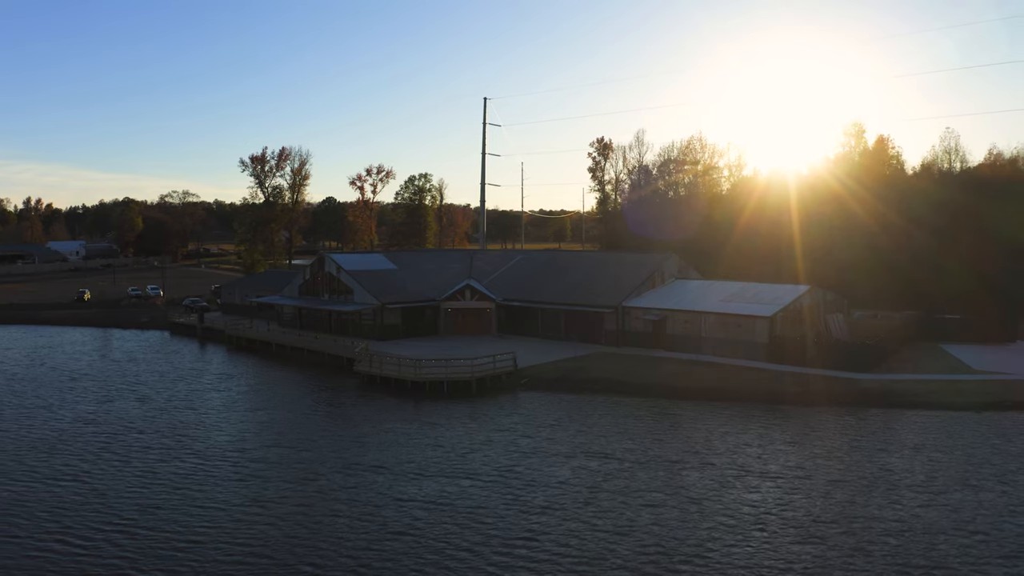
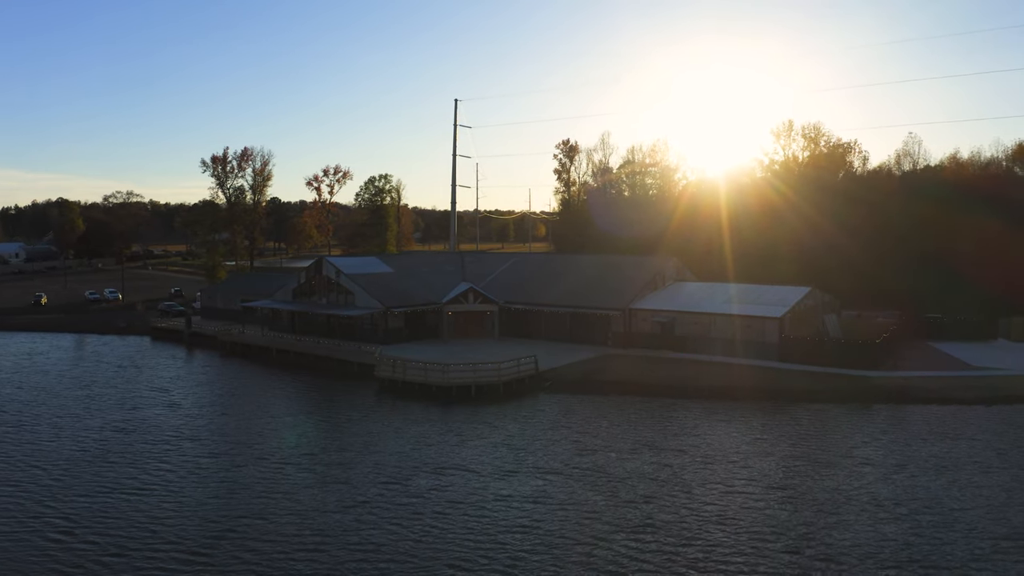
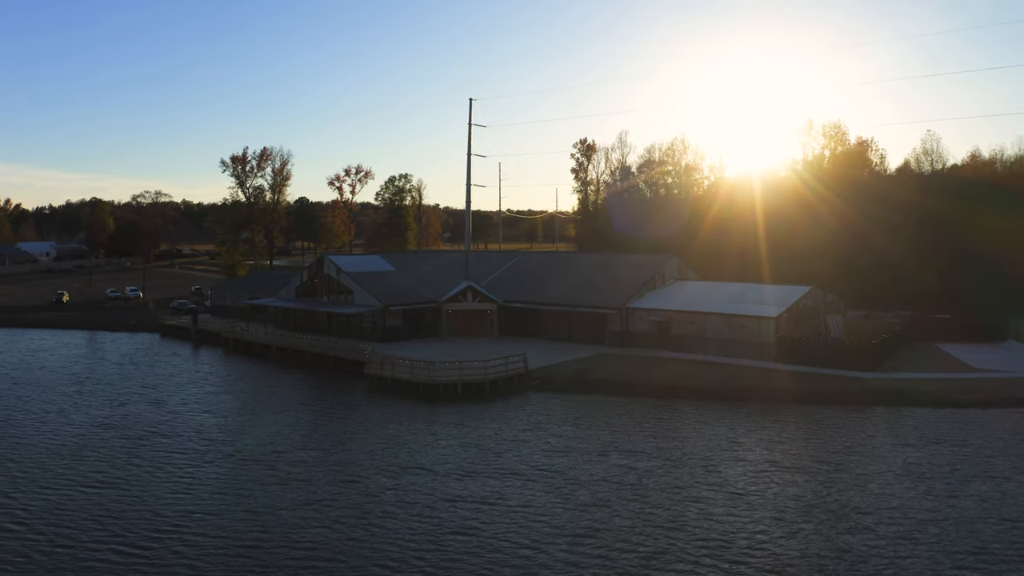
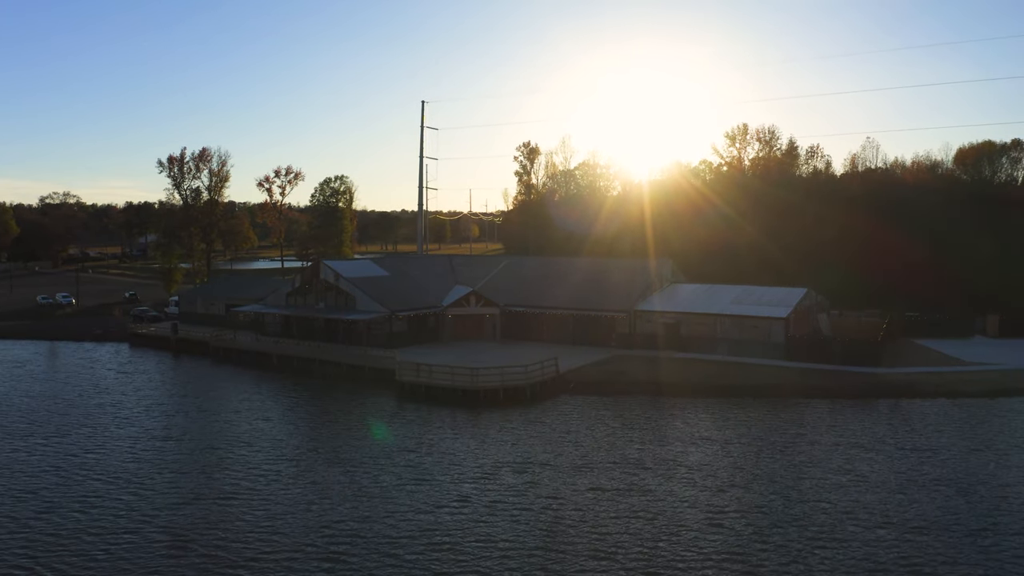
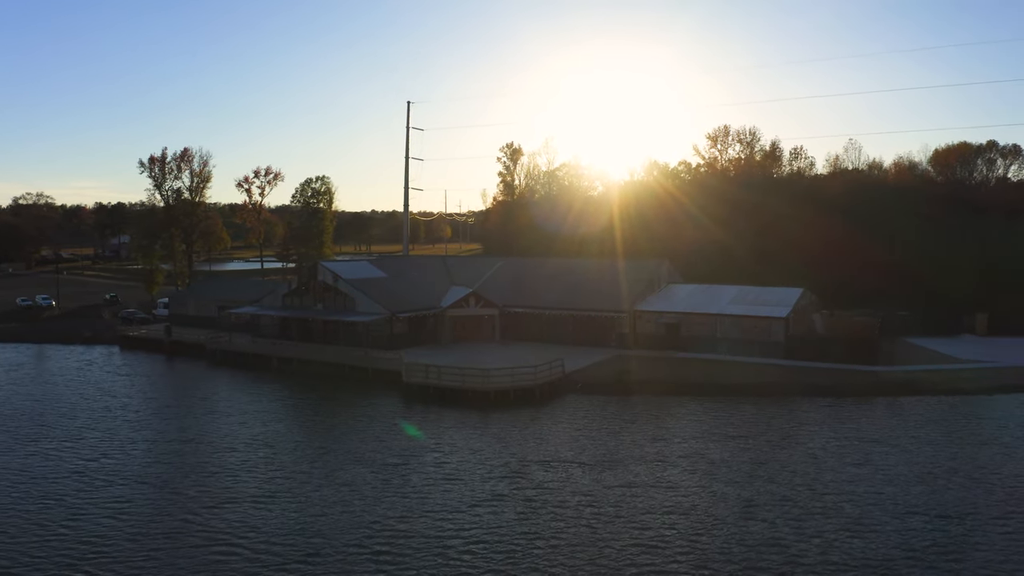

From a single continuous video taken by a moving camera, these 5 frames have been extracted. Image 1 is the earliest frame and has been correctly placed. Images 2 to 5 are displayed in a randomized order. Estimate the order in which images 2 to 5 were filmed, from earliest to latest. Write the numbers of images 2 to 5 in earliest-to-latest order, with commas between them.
3, 2, 4, 5
